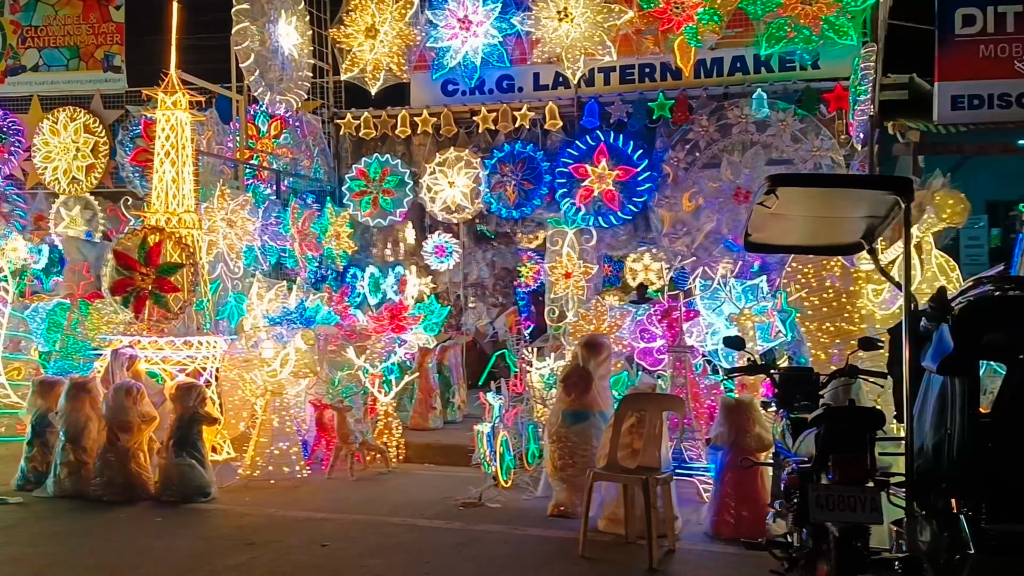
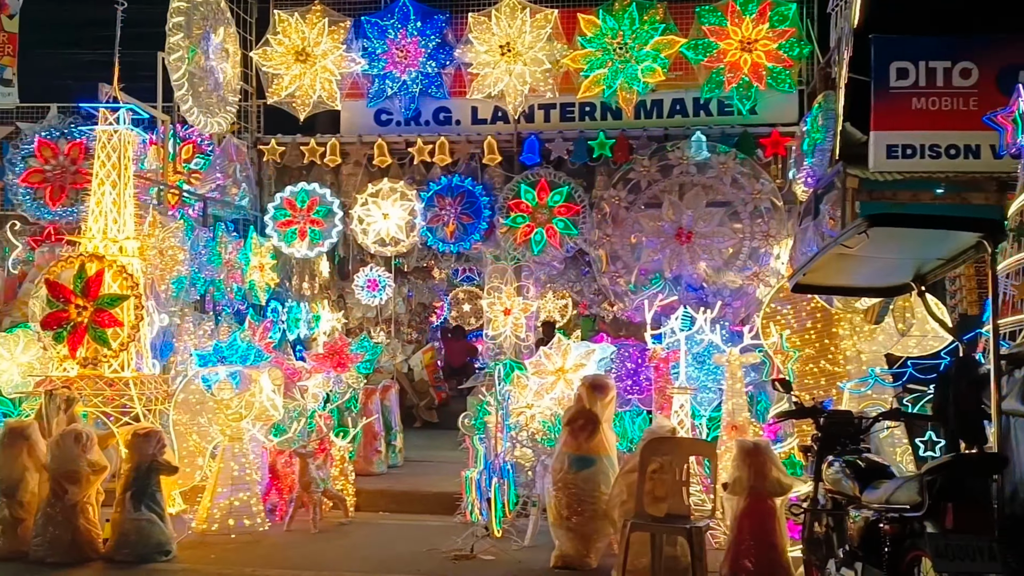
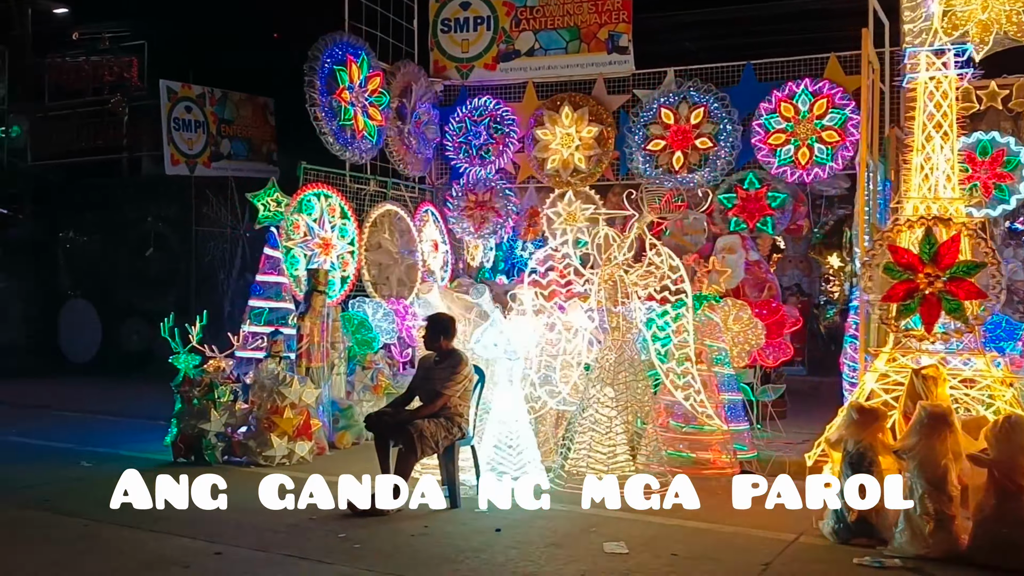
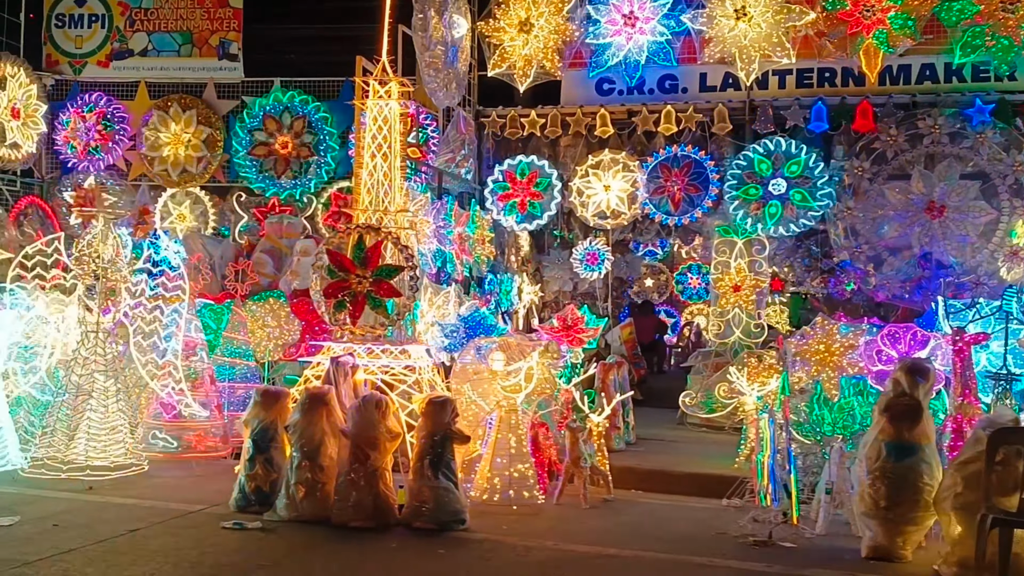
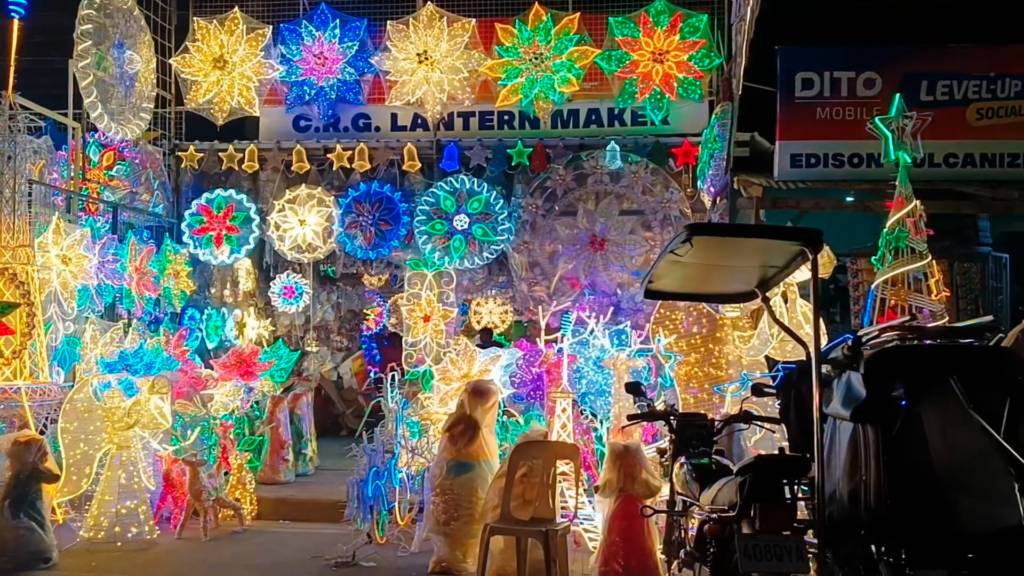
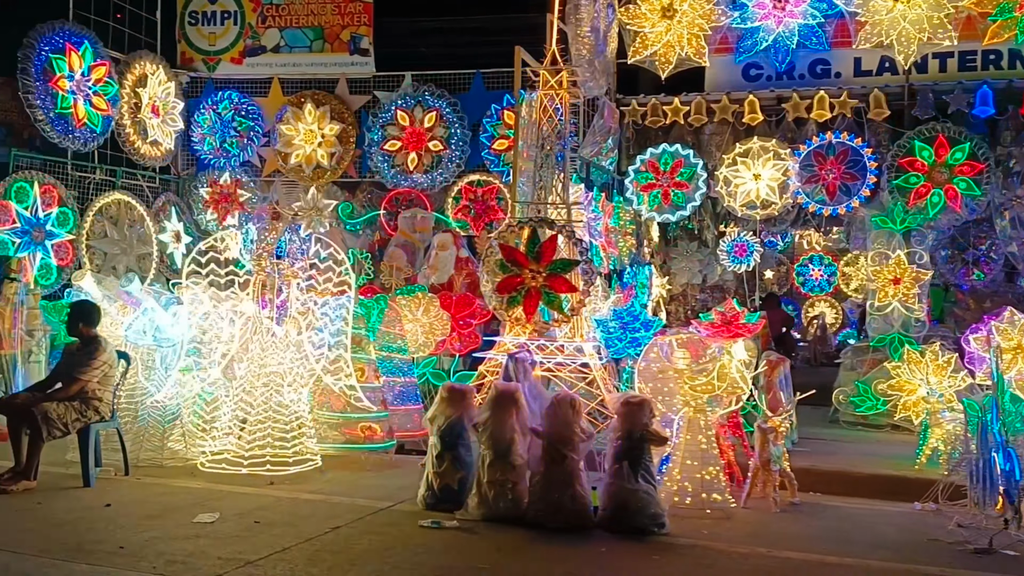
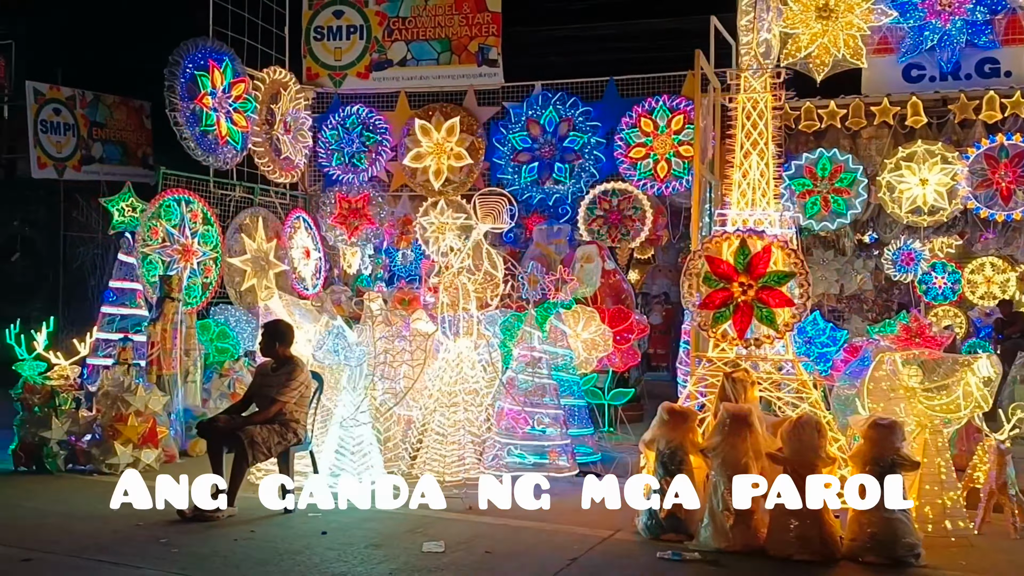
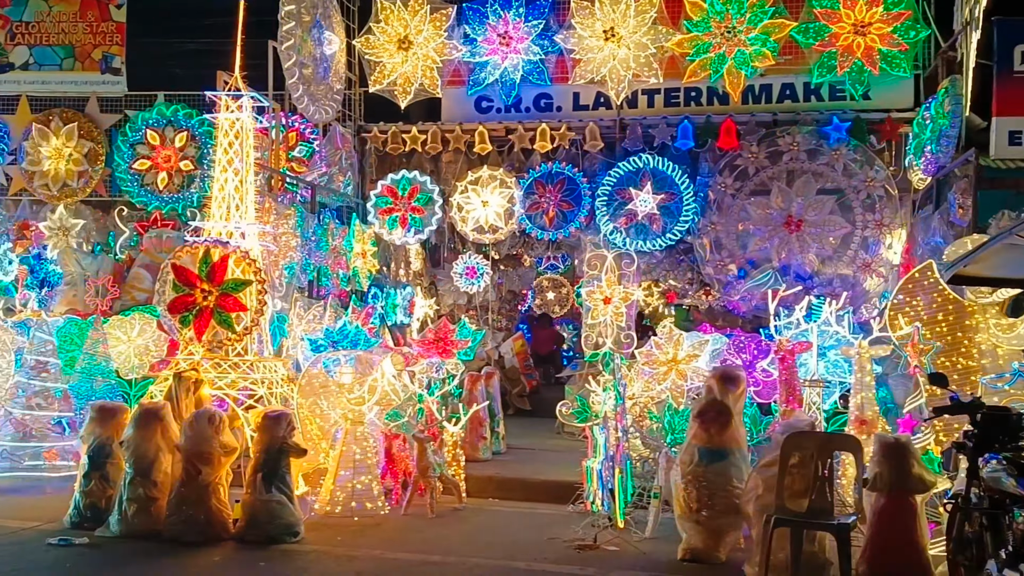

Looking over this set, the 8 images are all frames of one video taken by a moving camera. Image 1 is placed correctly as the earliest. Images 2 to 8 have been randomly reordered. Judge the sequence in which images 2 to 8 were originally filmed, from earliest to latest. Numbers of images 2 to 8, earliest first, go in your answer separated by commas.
5, 2, 8, 4, 6, 7, 3
